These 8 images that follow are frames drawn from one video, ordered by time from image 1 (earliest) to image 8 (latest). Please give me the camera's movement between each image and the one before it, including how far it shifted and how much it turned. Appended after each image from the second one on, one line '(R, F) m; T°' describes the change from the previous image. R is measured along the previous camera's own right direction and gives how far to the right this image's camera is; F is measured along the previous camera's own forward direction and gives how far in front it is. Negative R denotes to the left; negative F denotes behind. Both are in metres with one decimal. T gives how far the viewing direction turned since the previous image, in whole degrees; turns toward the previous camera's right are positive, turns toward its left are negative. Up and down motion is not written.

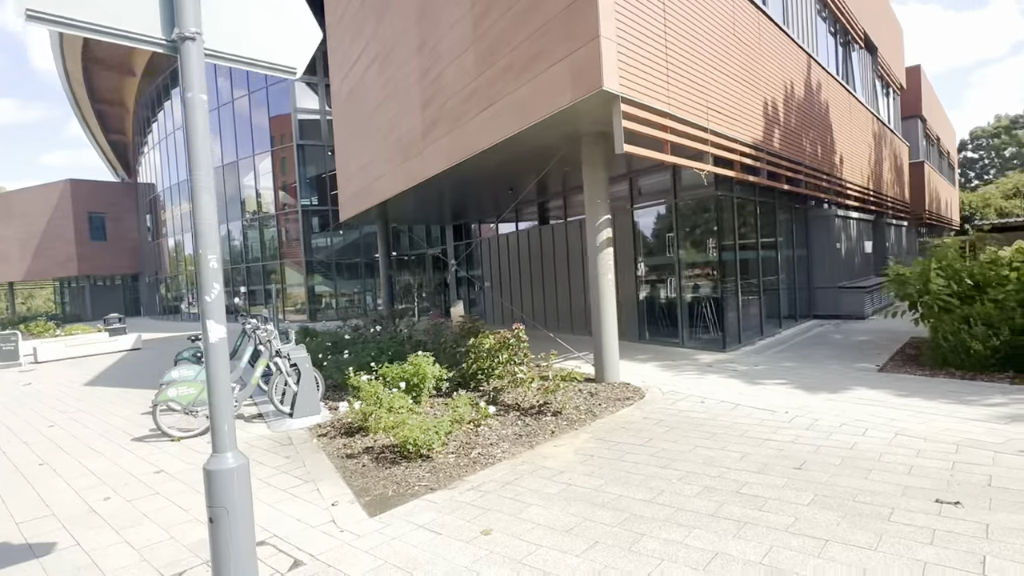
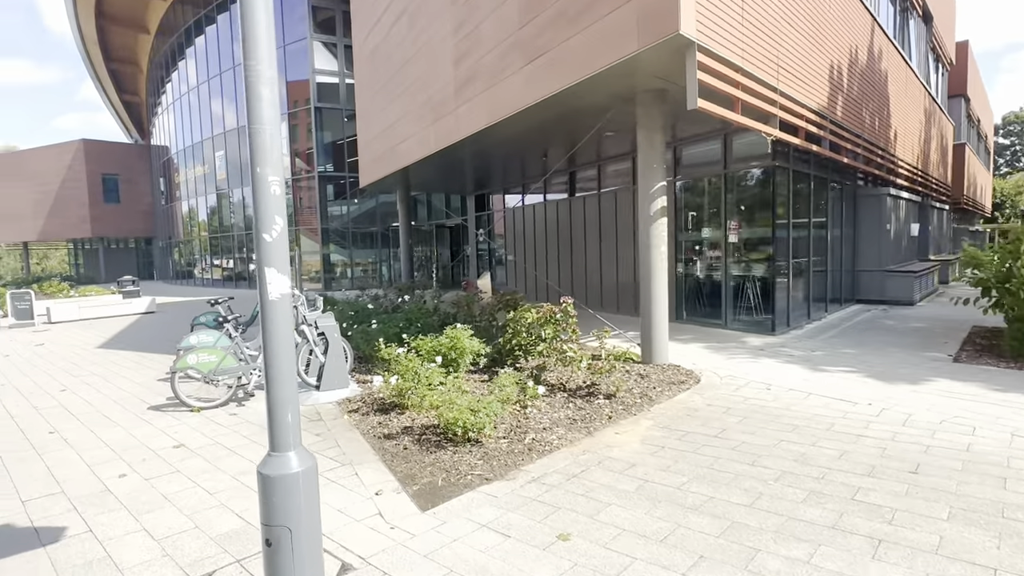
(-0.4, +0.6) m; -1°
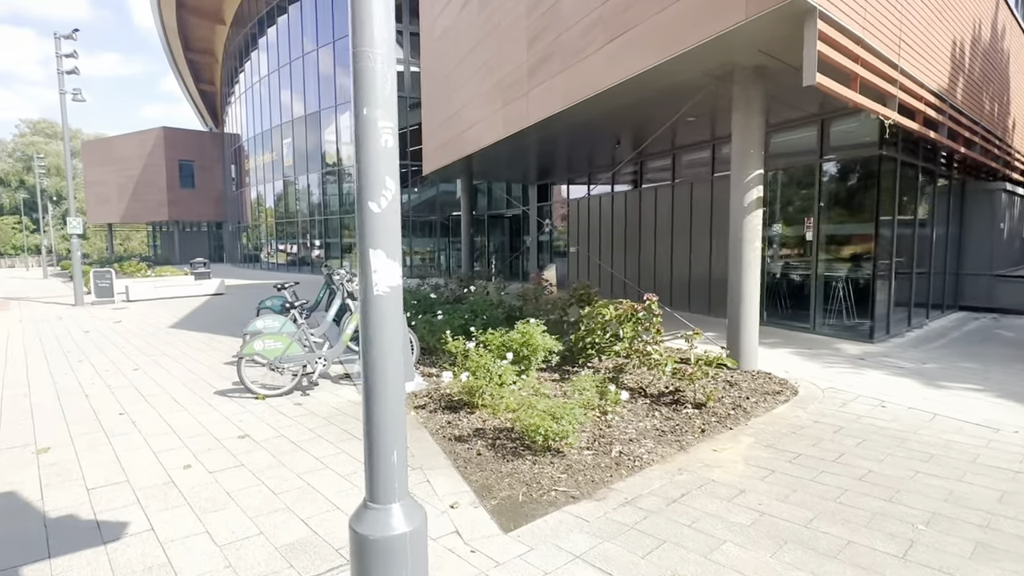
(-0.3, +0.4) m; -5°
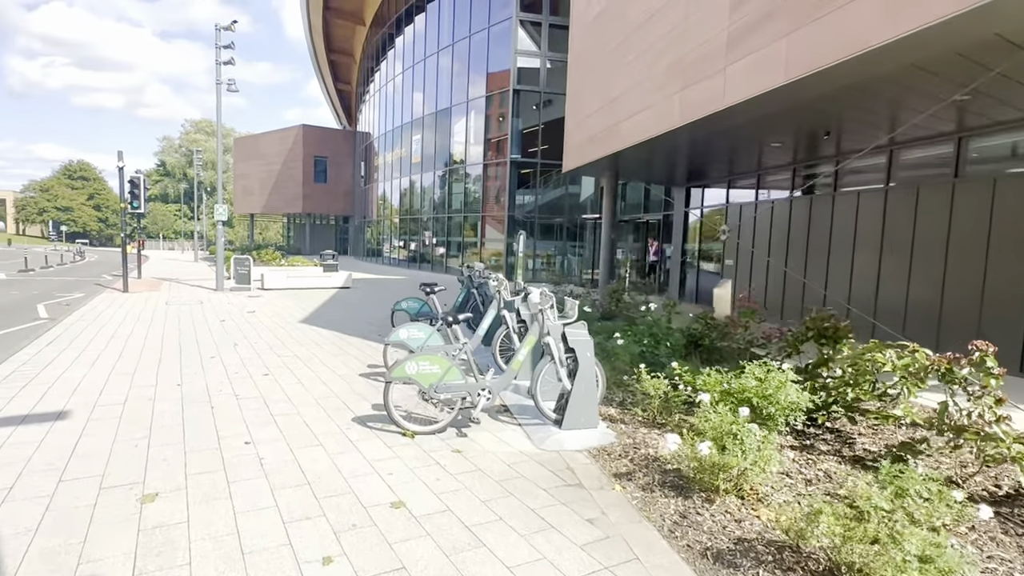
(-1.0, +1.4) m; -10°
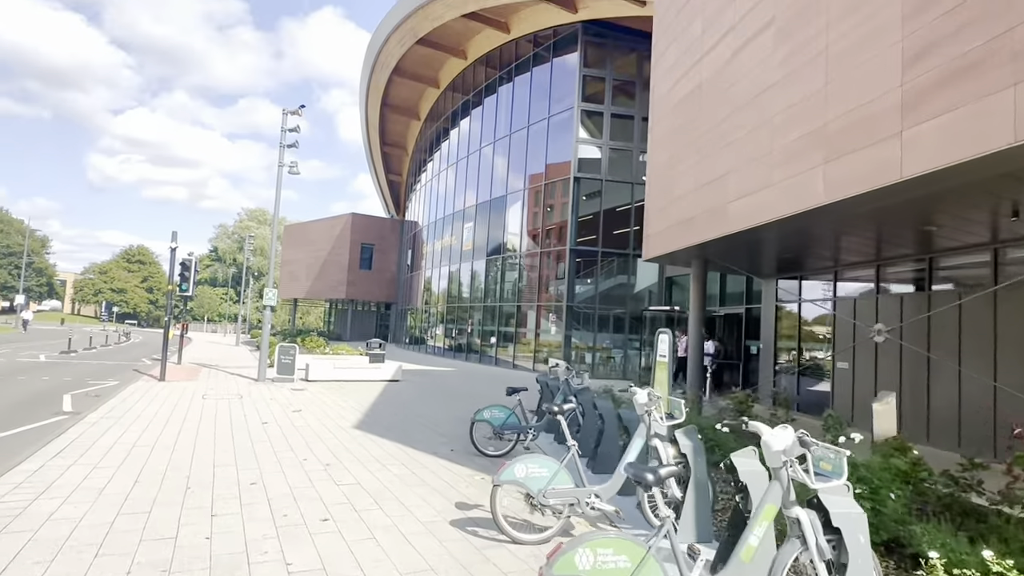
(-1.0, +1.5) m; -3°
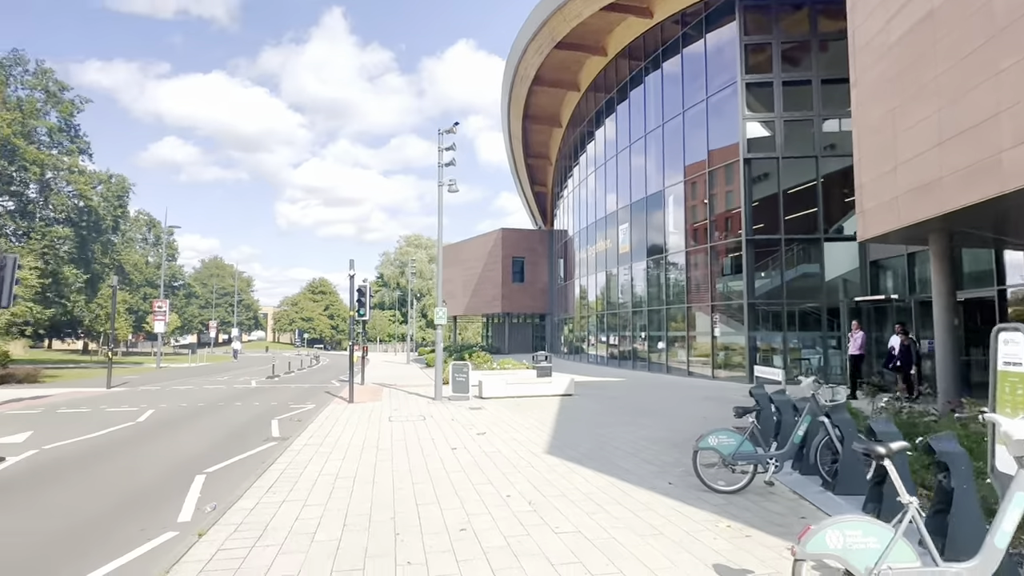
(-0.7, +0.9) m; -15°
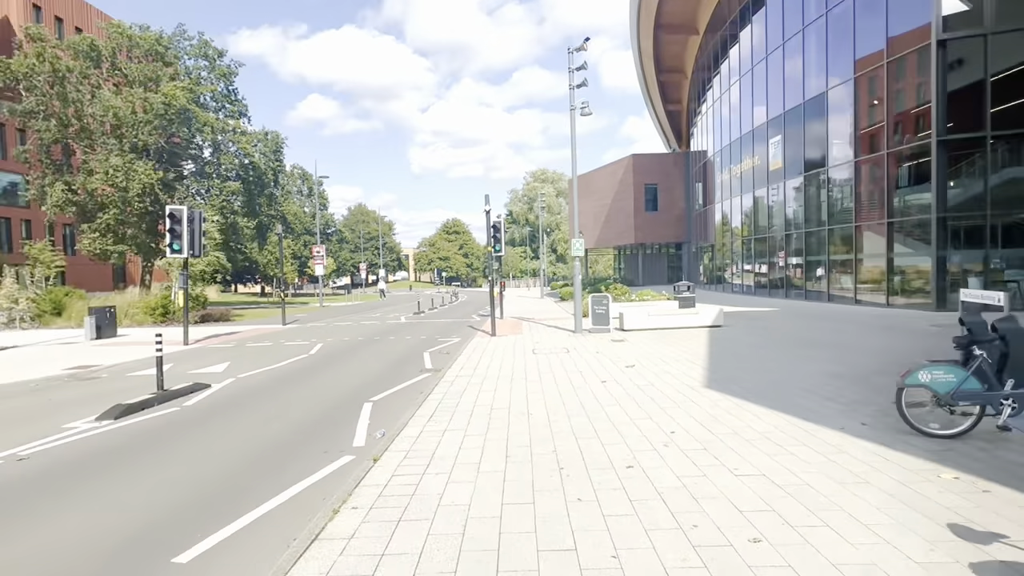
(-0.3, +0.4) m; -13°
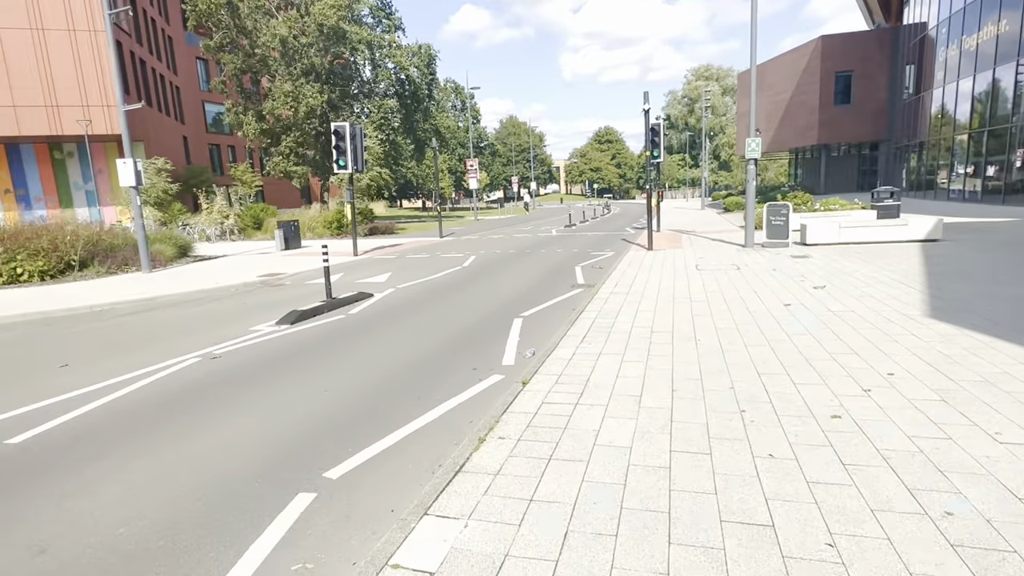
(-0.1, +0.7) m; -15°
